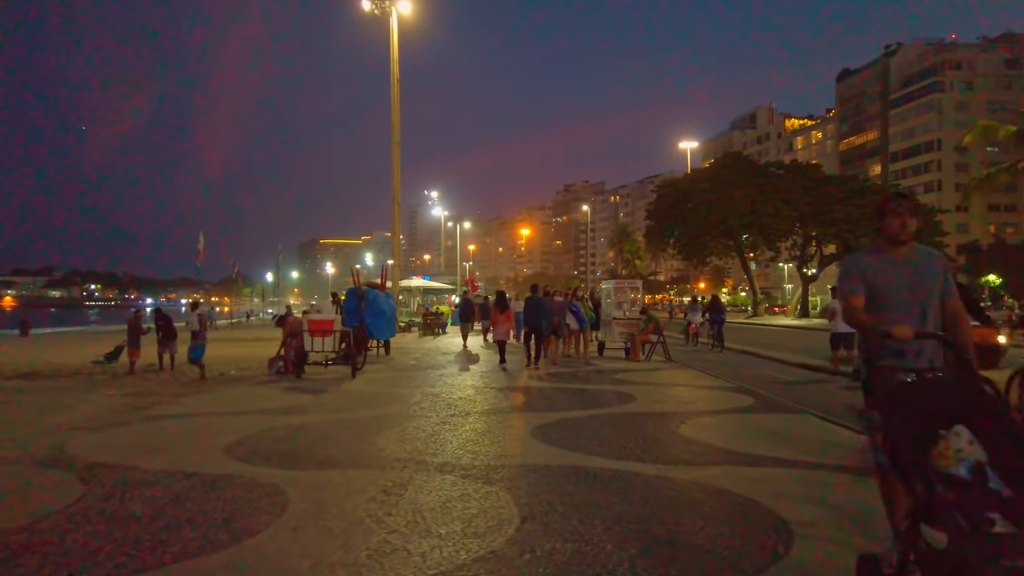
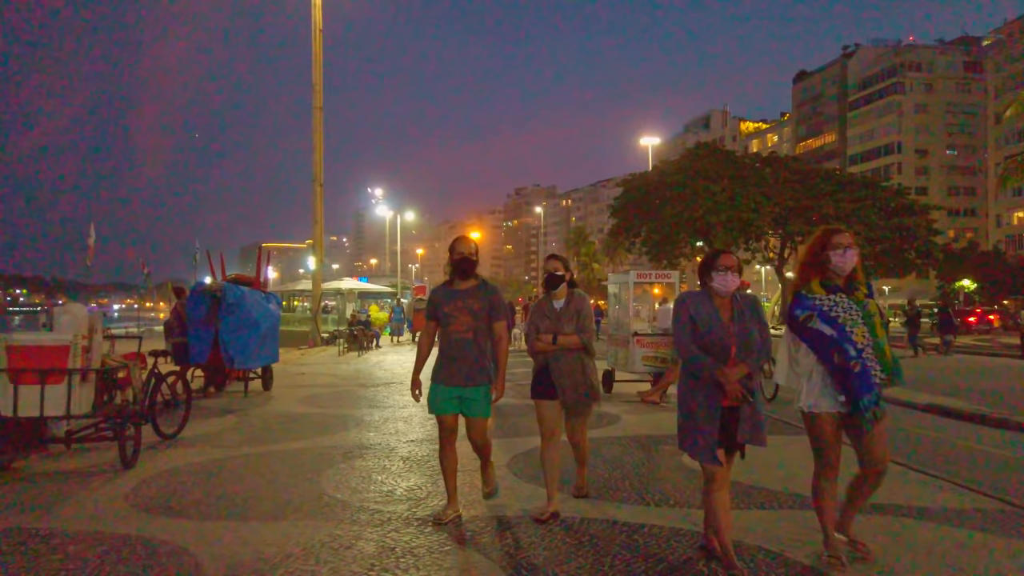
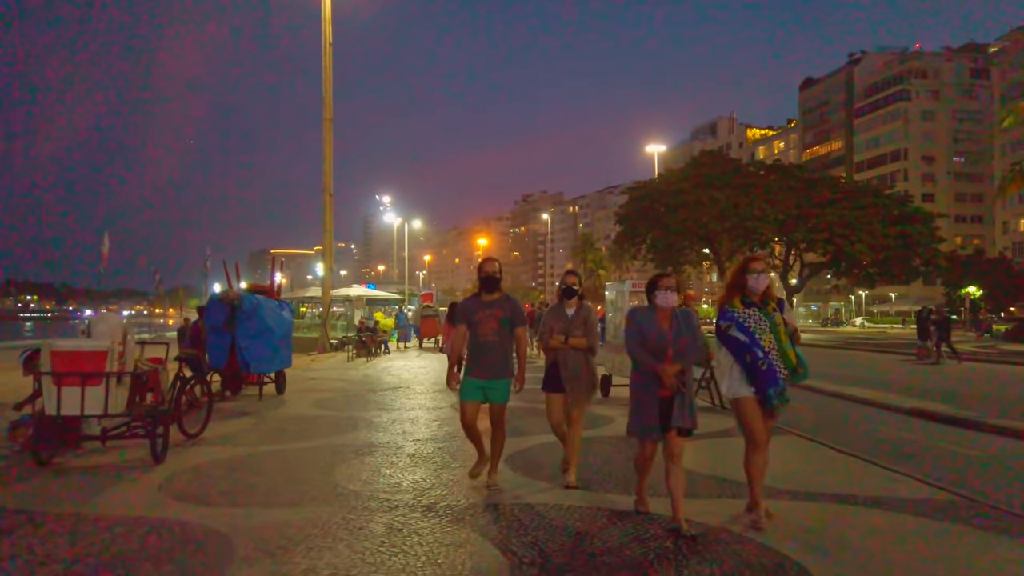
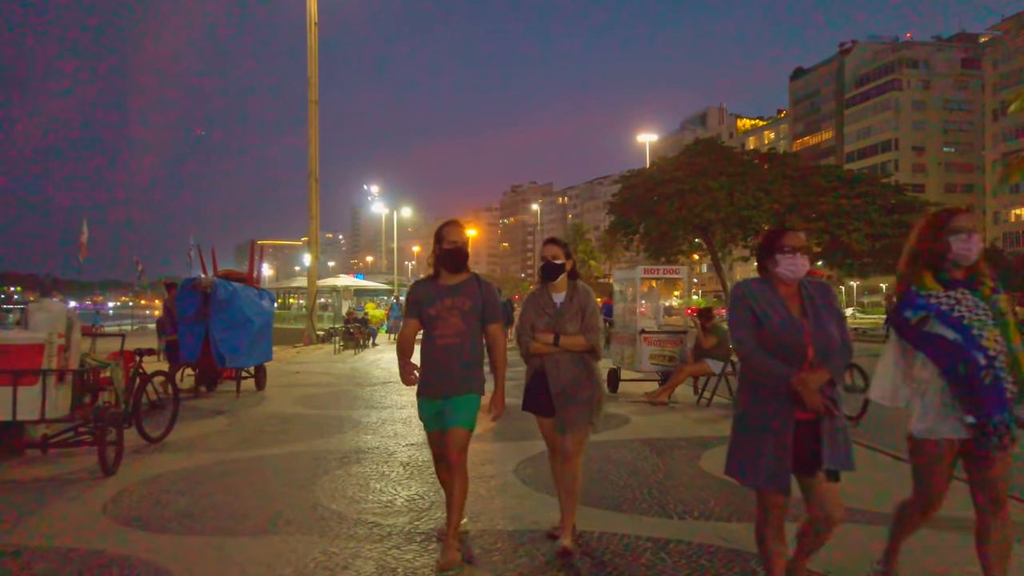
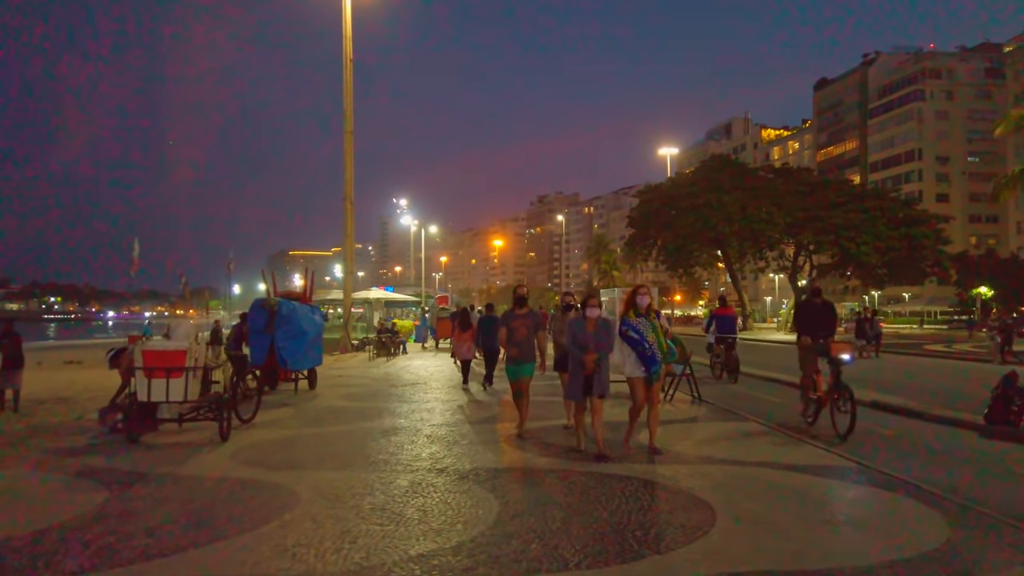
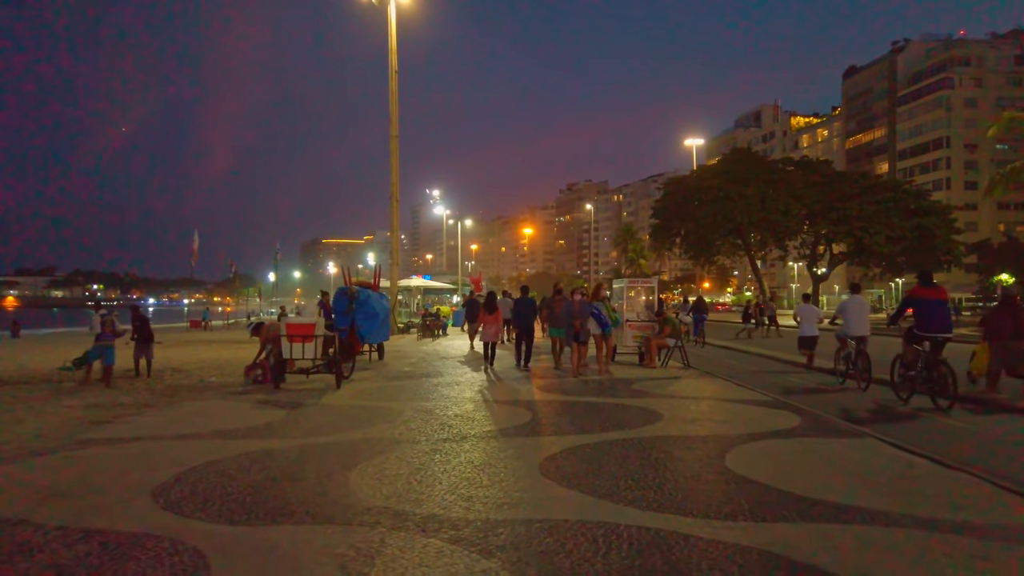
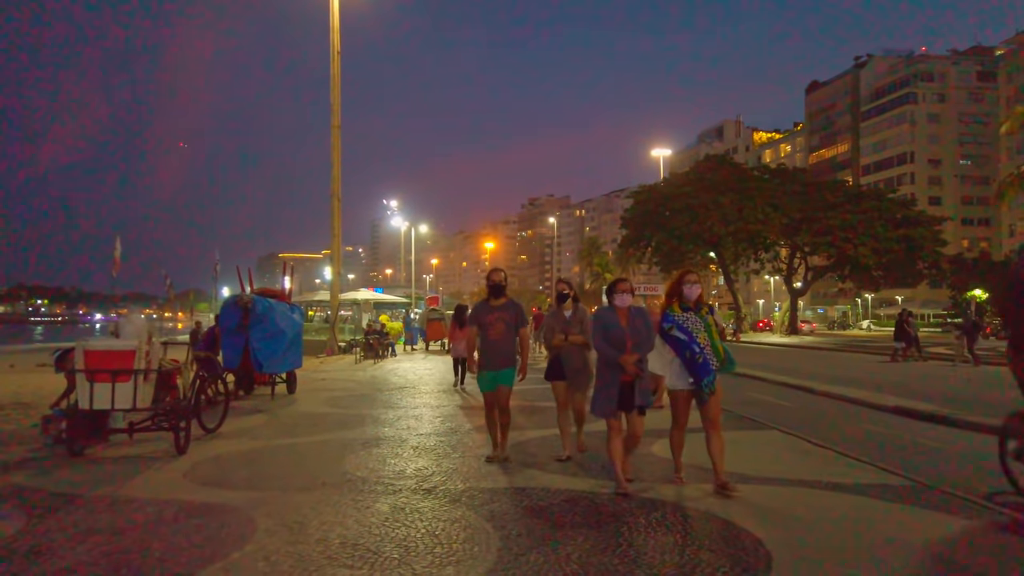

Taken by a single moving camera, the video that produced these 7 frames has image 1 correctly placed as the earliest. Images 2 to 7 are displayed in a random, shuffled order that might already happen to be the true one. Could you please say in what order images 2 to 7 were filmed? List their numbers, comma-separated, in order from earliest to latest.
6, 5, 7, 3, 2, 4
